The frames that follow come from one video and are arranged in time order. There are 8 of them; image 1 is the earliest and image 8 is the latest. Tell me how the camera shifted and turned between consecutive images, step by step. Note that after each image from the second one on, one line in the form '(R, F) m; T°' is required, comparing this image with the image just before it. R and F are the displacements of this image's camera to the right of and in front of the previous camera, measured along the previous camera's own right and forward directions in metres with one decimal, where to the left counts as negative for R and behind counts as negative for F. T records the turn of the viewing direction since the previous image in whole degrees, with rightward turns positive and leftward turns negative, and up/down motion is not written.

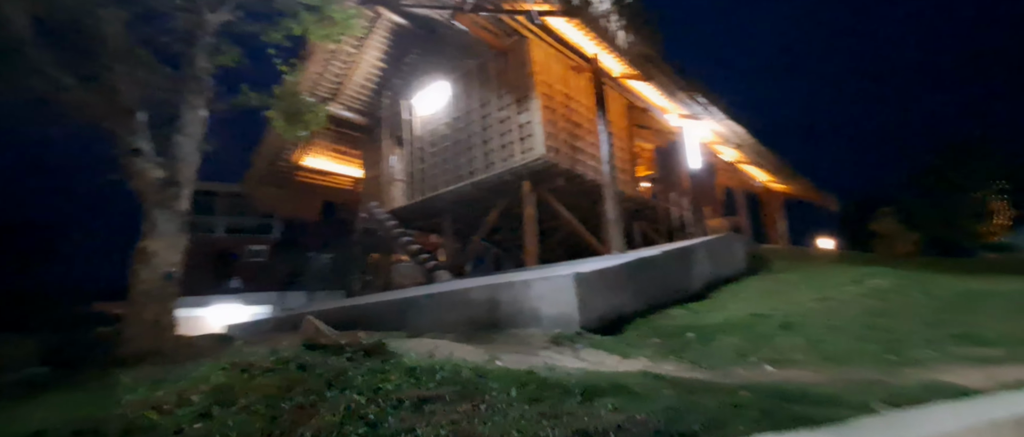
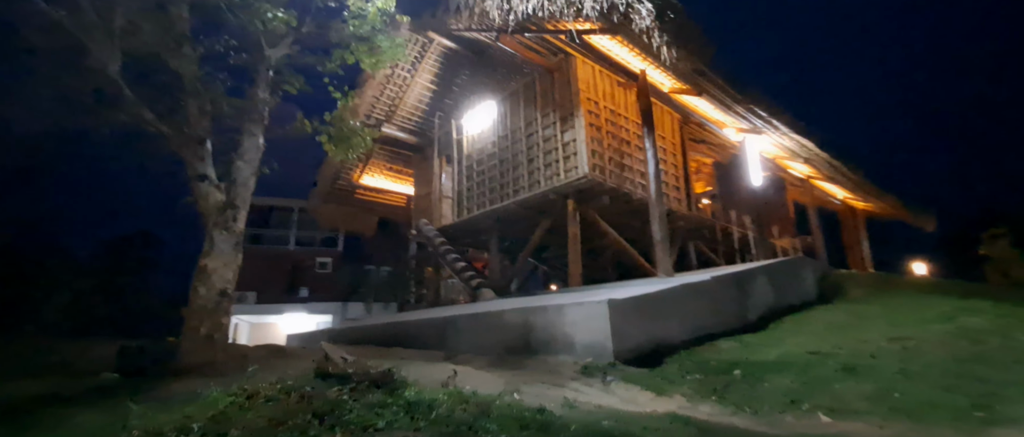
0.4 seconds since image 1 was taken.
(+0.2, +0.1) m; -7°
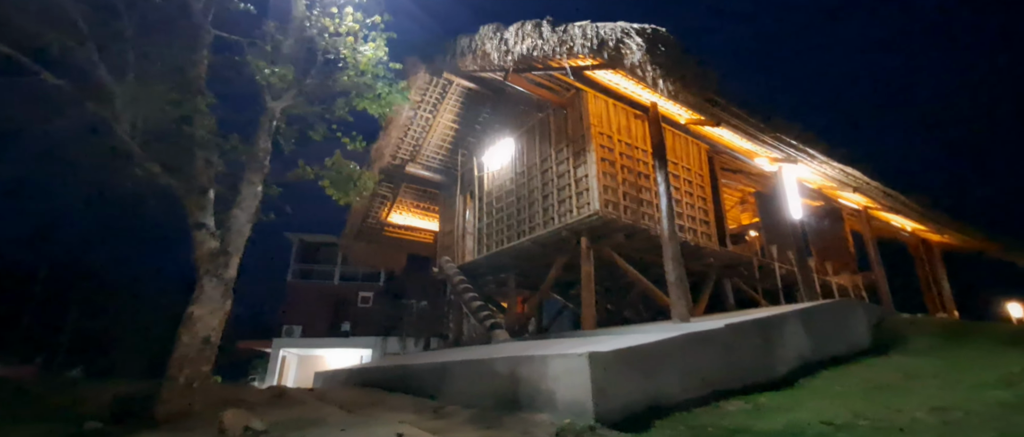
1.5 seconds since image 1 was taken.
(+0.7, +0.2) m; -6°
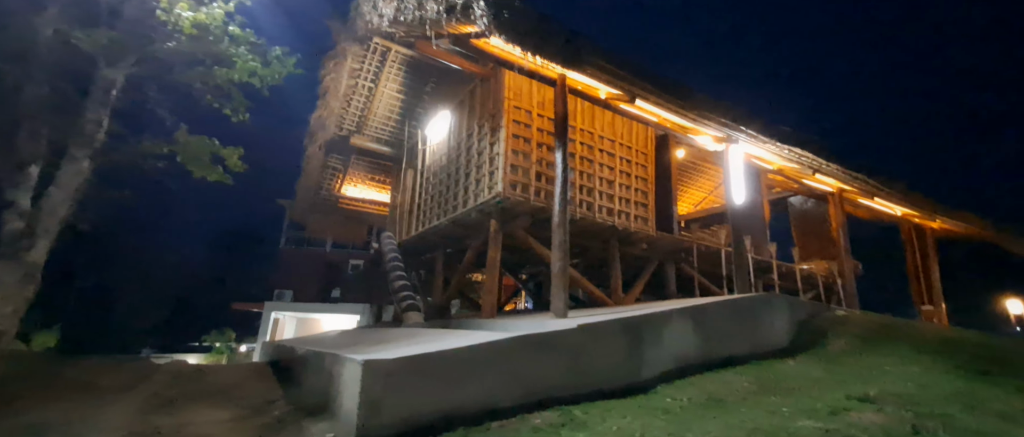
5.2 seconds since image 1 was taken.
(+2.0, +0.5) m; -3°
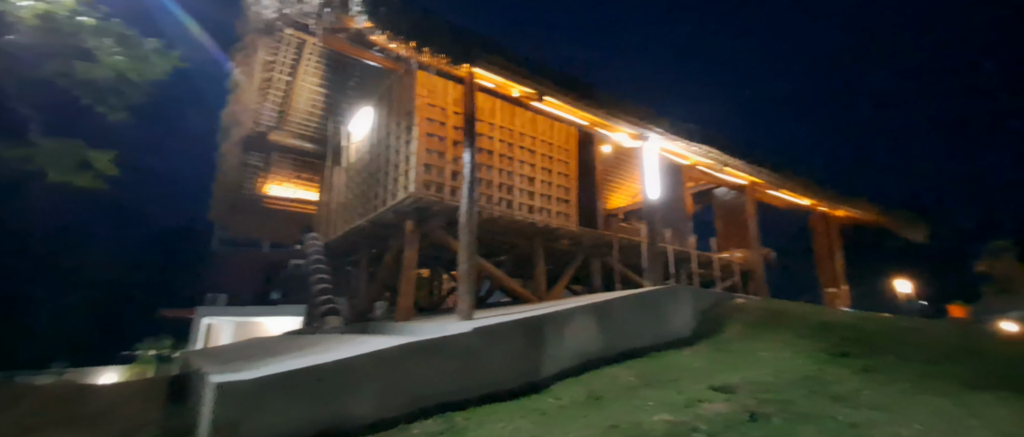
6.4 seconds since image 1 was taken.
(+0.7, 0.0) m; +6°
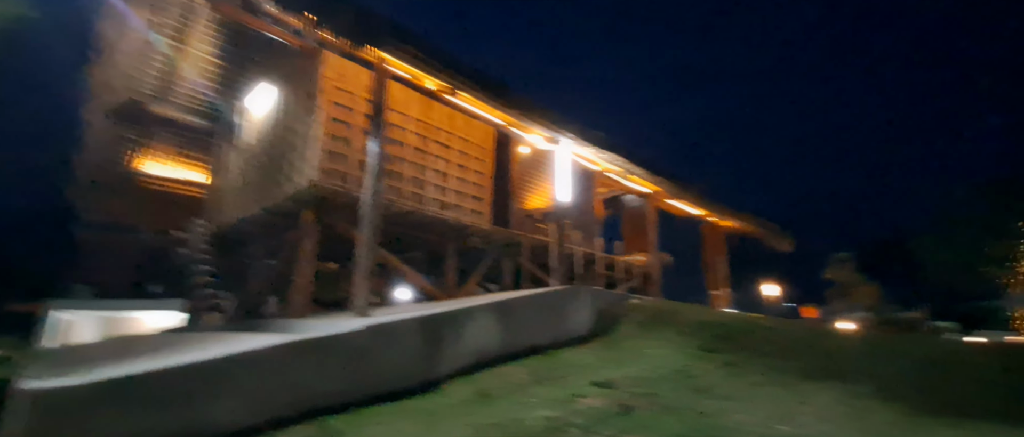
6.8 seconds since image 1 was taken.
(+0.2, 0.0) m; +10°
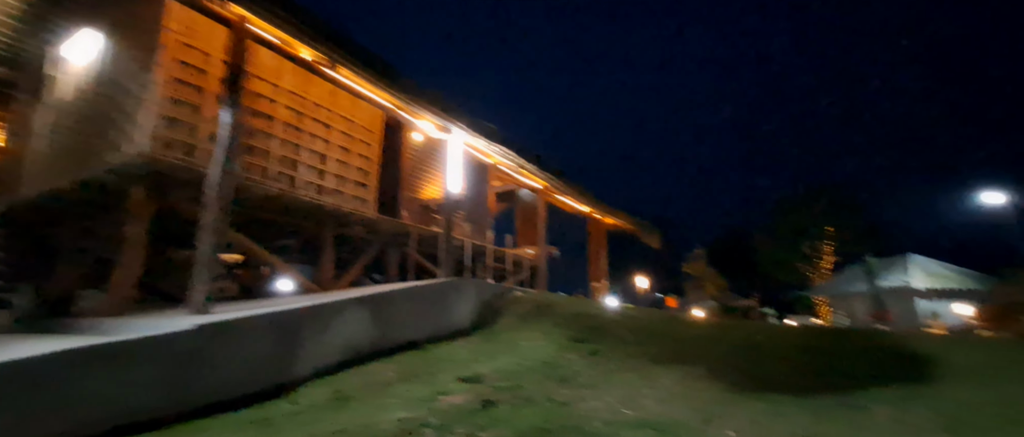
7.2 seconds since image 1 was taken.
(+0.2, +0.2) m; +13°
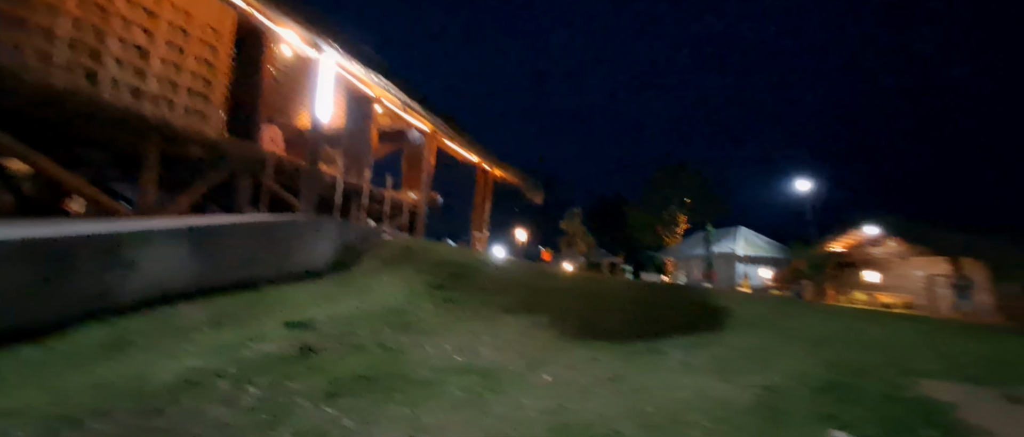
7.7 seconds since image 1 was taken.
(+0.3, +0.2) m; +15°
